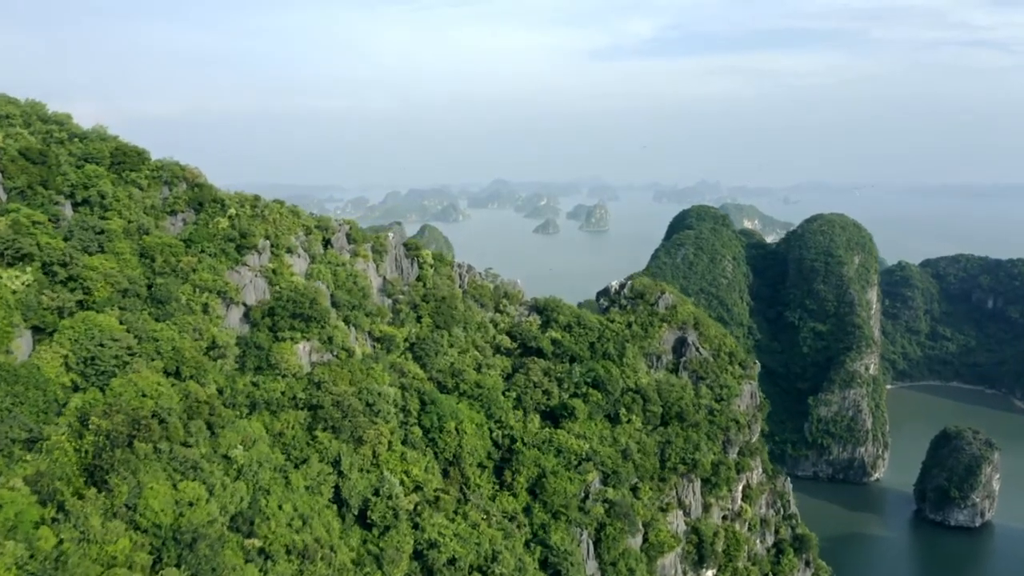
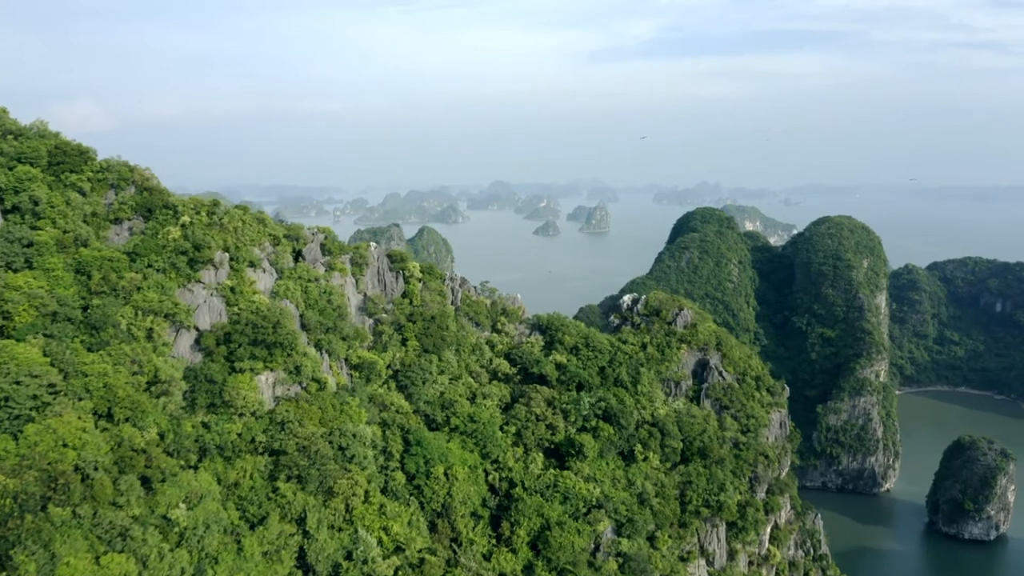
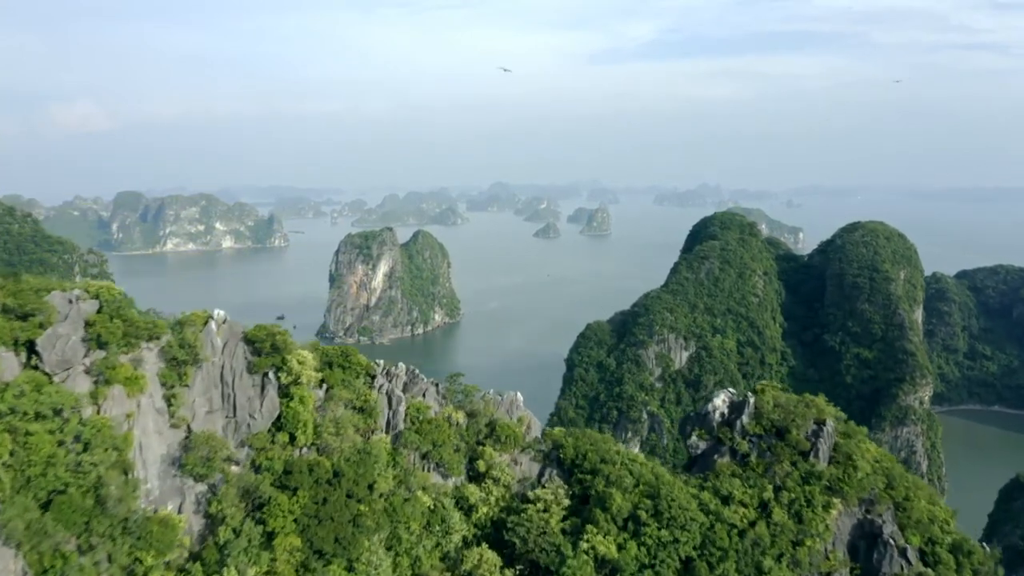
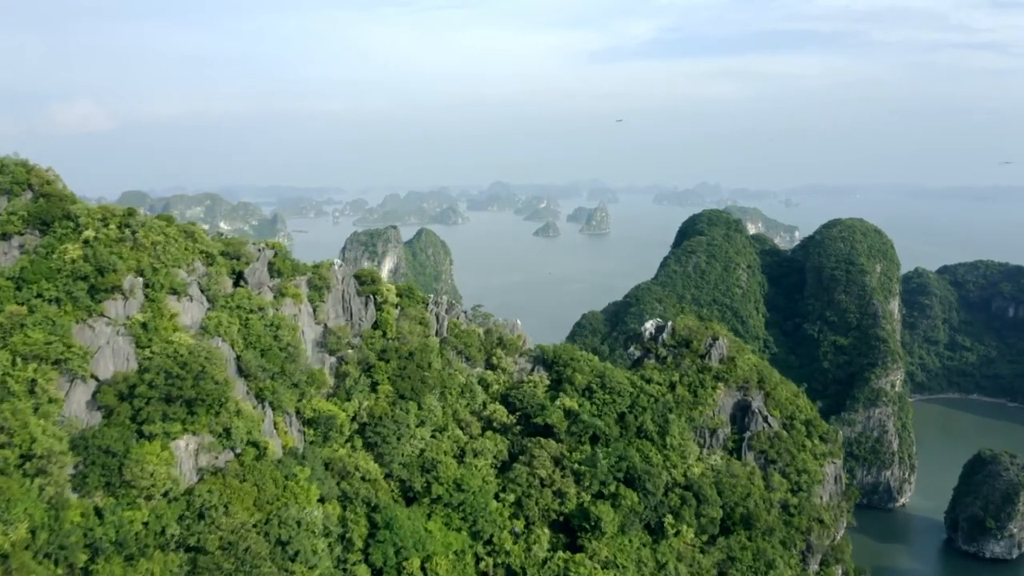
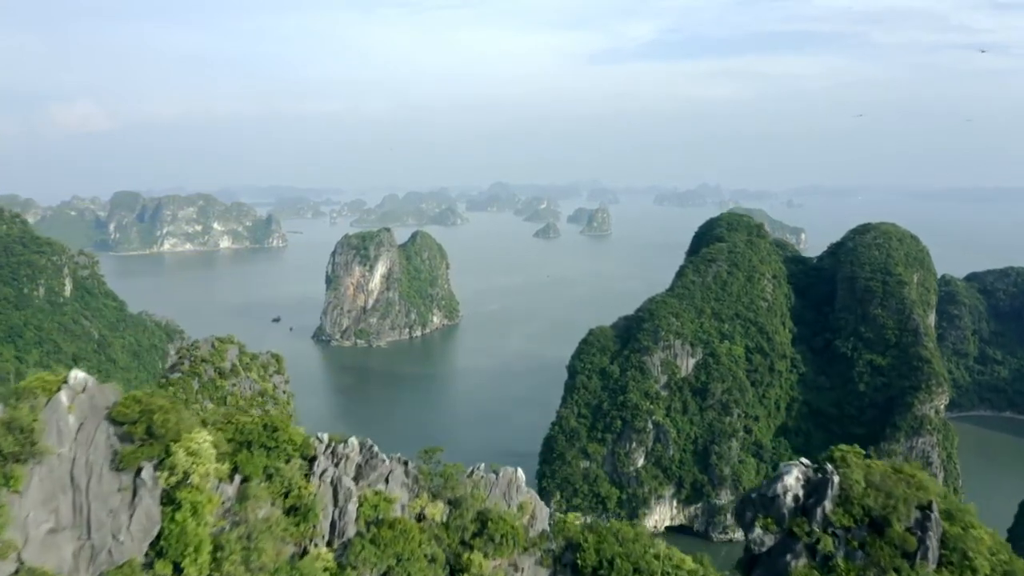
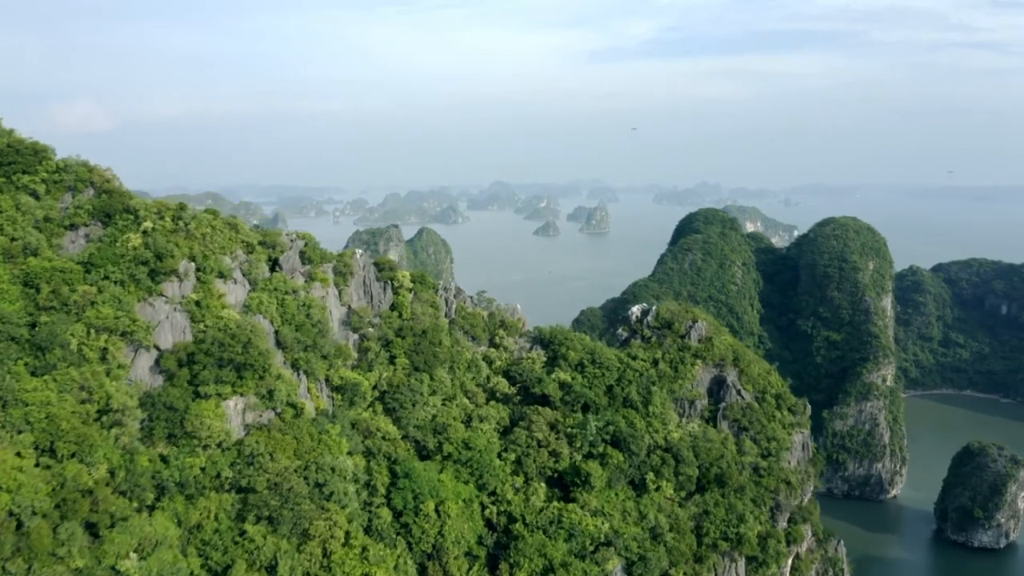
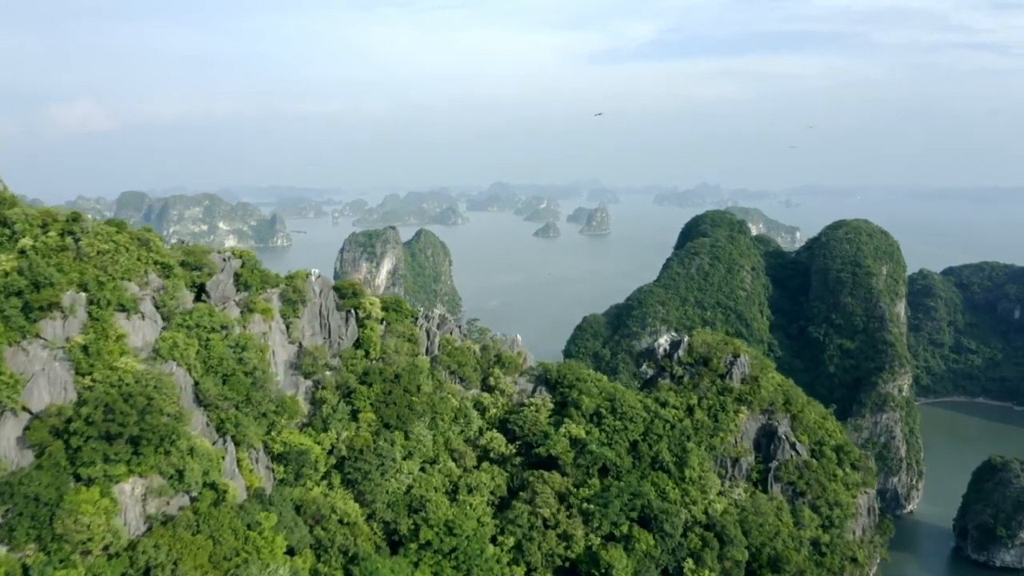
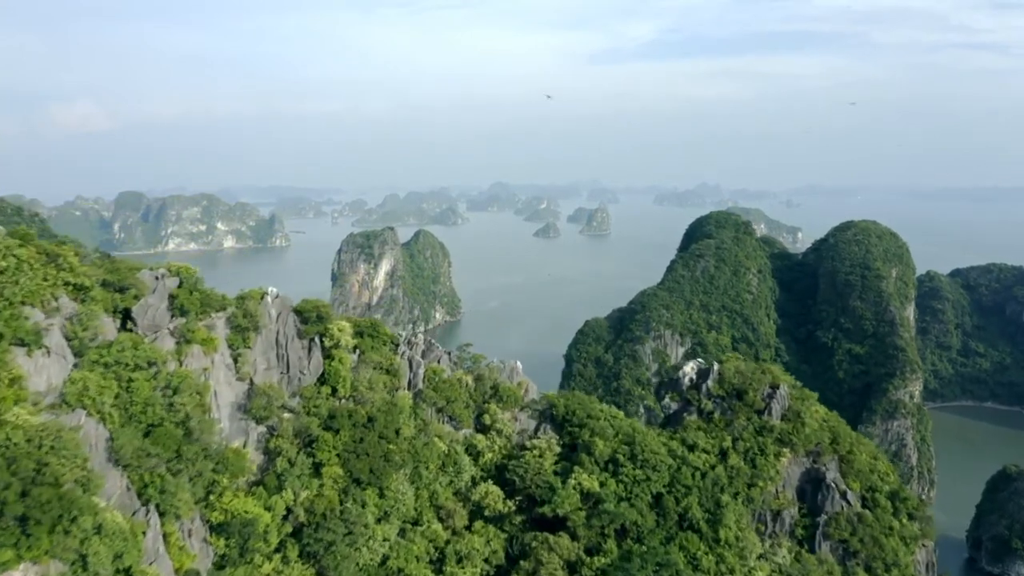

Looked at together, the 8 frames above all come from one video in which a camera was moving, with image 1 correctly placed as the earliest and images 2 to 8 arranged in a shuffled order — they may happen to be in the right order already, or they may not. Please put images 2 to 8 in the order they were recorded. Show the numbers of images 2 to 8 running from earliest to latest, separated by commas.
2, 6, 4, 7, 8, 3, 5
